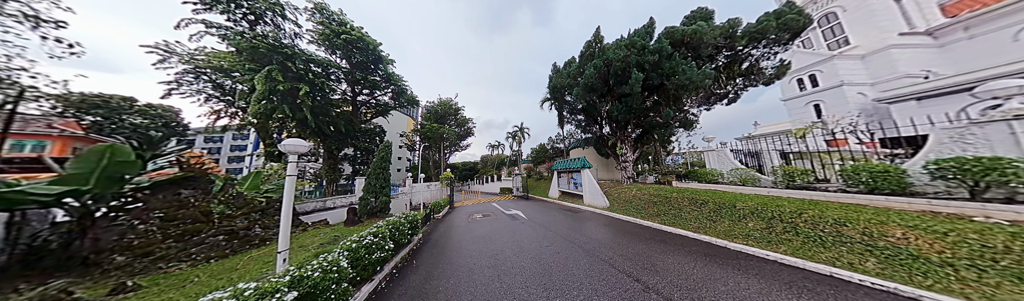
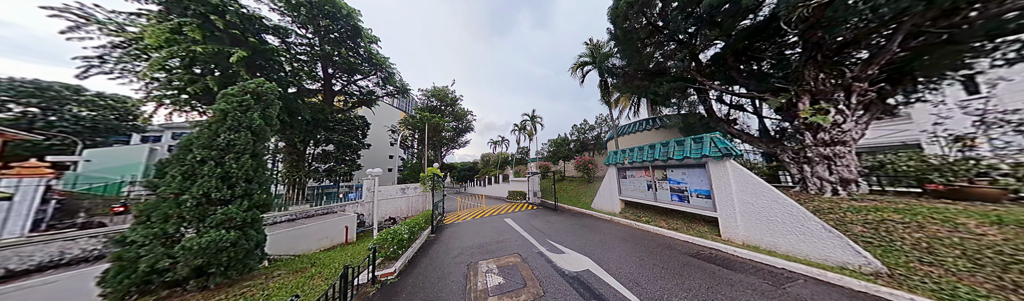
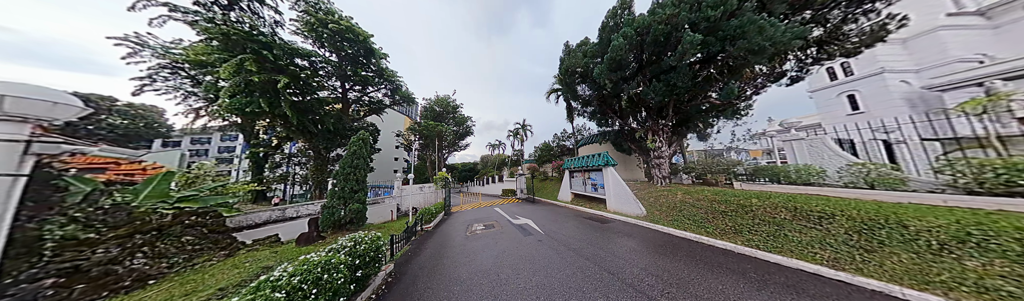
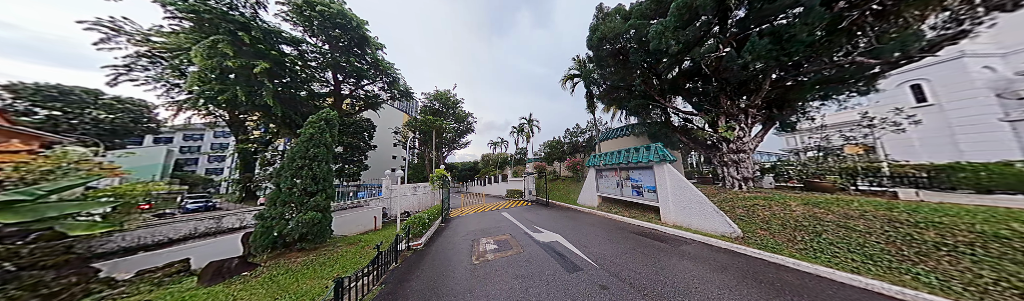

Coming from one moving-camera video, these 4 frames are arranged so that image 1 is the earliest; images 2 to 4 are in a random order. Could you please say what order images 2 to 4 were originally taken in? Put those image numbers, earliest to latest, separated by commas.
3, 4, 2
